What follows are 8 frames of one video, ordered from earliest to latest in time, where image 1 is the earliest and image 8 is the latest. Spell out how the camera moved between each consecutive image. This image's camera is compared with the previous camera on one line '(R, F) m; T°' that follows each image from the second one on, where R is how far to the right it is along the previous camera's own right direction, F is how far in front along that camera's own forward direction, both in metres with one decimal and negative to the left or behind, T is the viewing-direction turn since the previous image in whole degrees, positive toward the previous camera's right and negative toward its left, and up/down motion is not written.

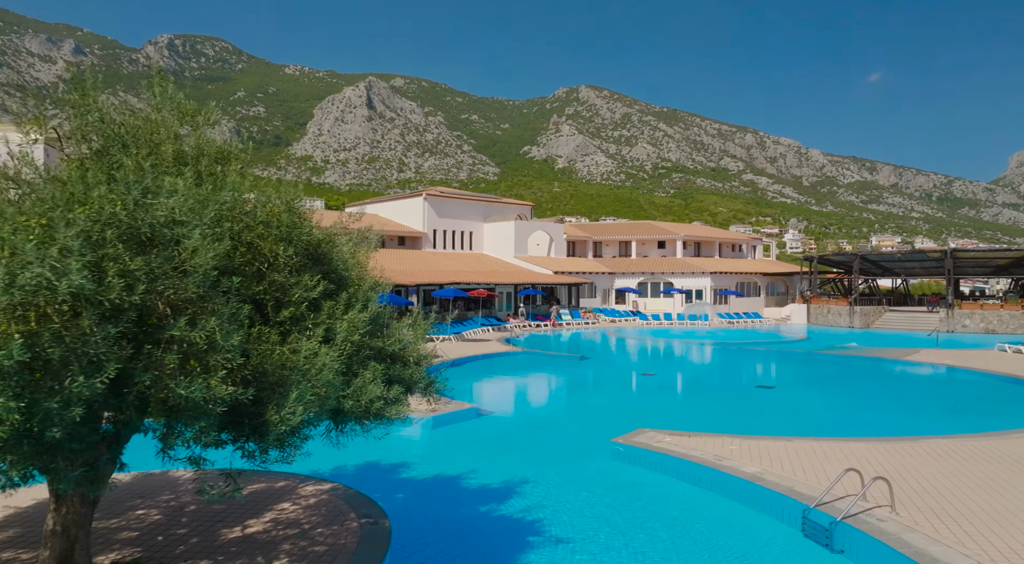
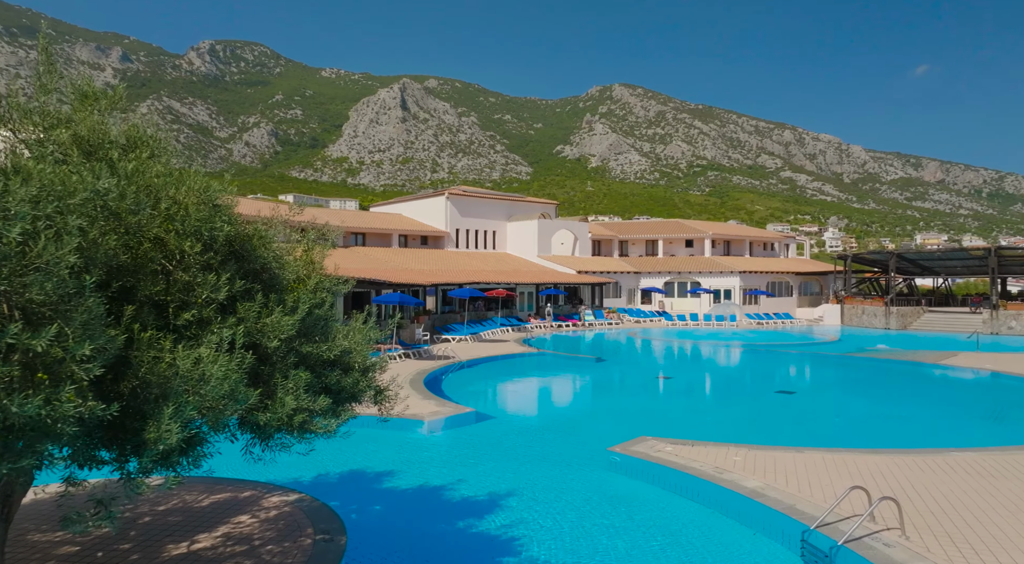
(+0.6, +0.5) m; -3°
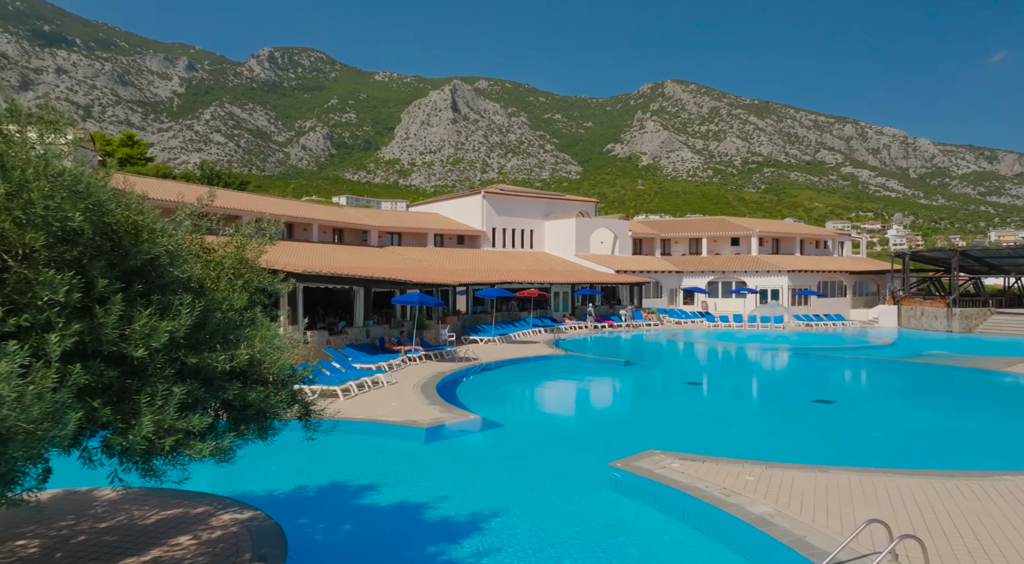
(+0.8, +0.8) m; -4°
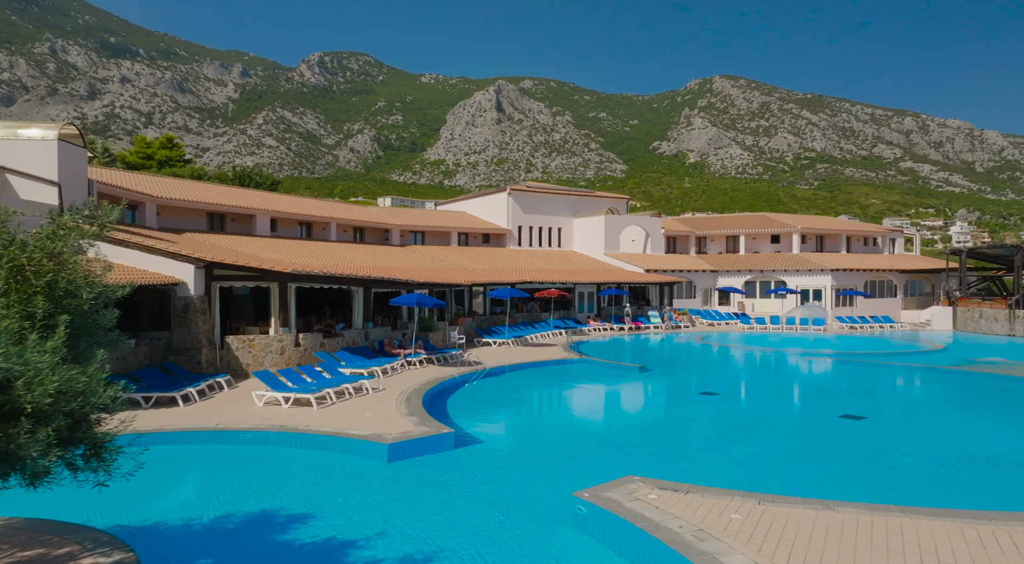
(+1.1, +1.3) m; -4°
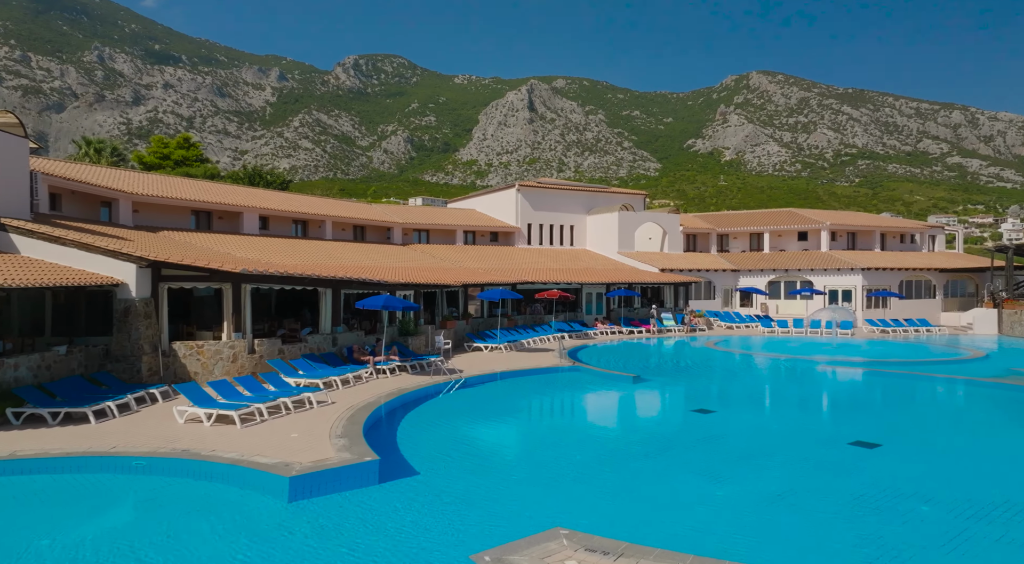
(+1.3, +1.7) m; -3°
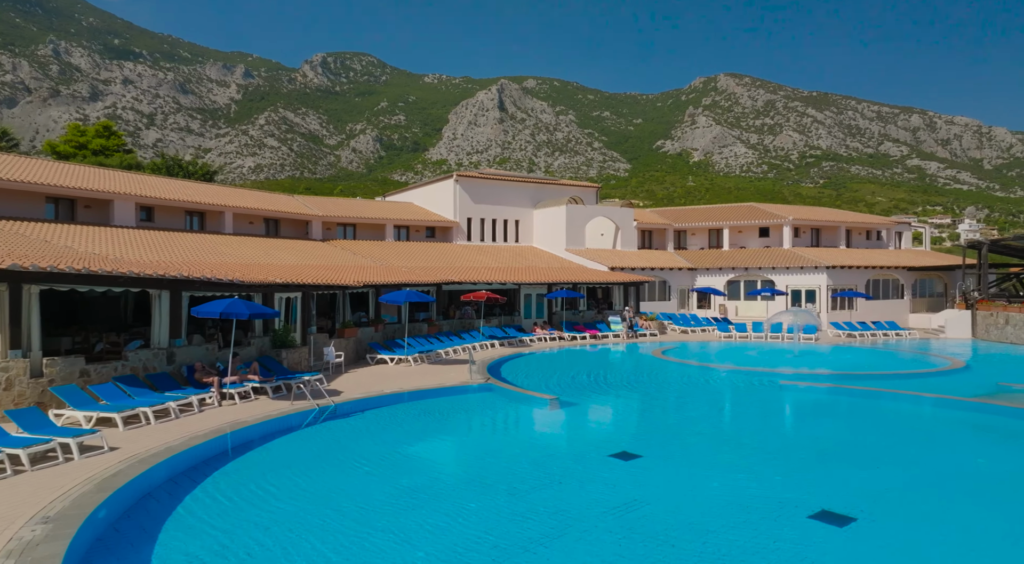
(+1.7, +3.5) m; +2°
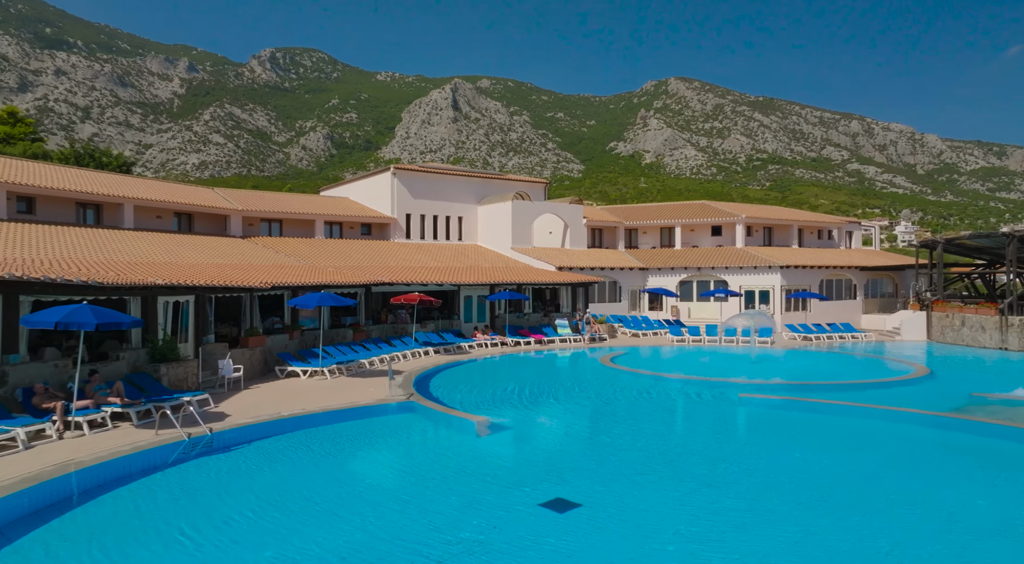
(+0.6, +2.2) m; +4°
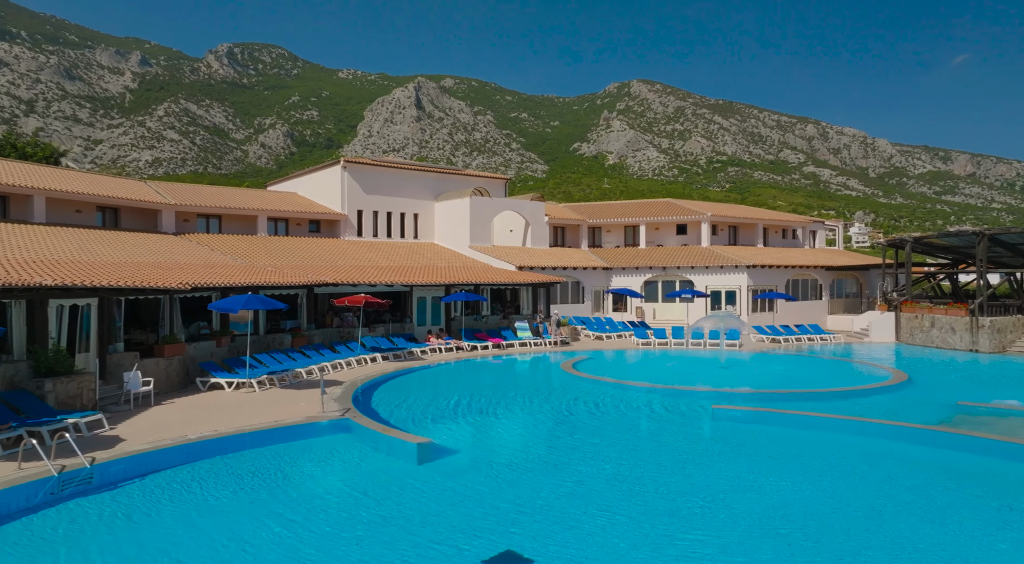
(+0.2, +1.7) m; +3°
